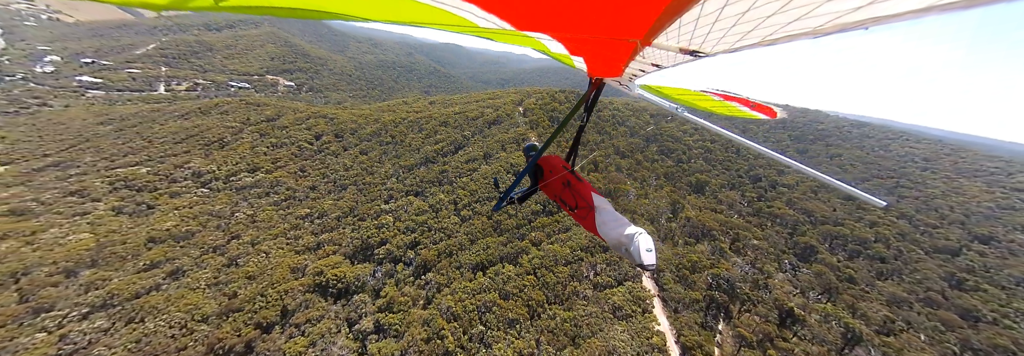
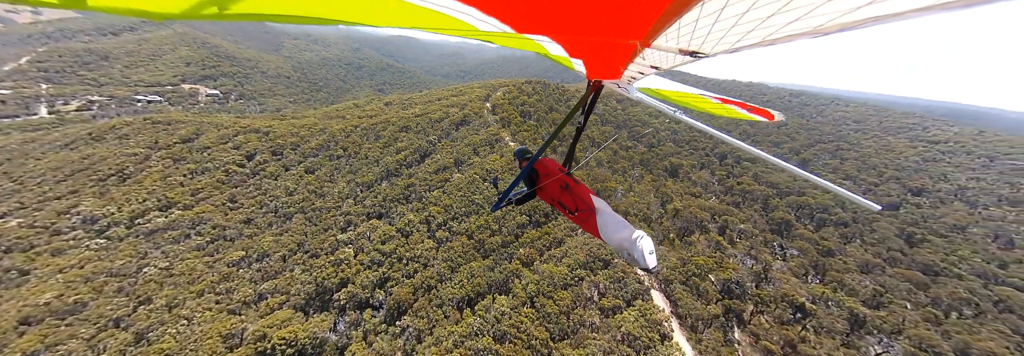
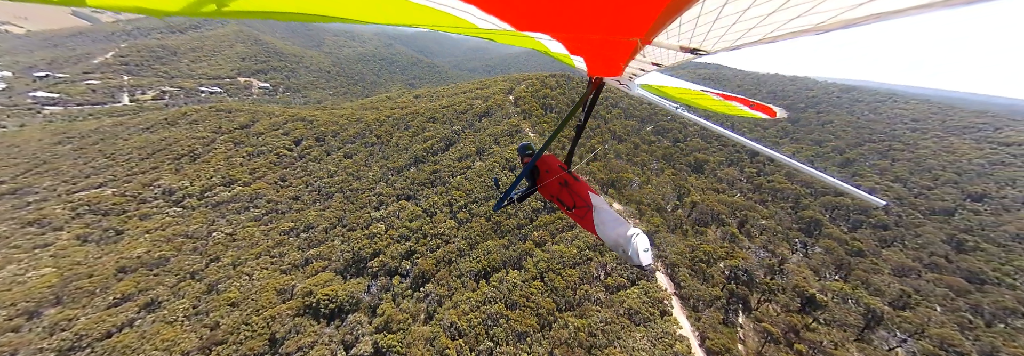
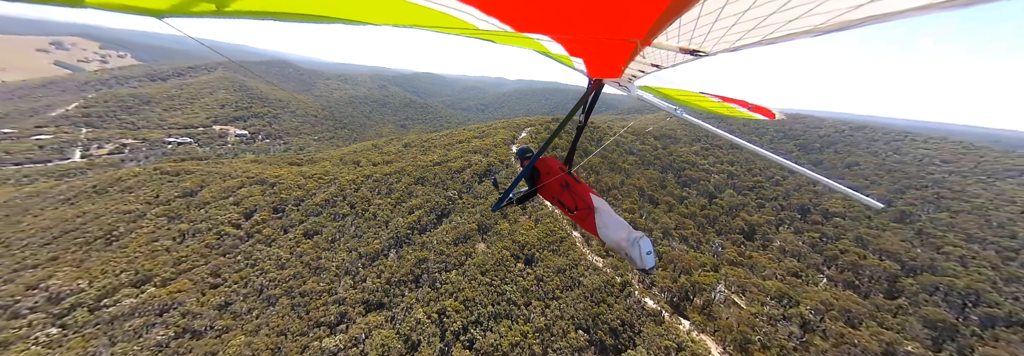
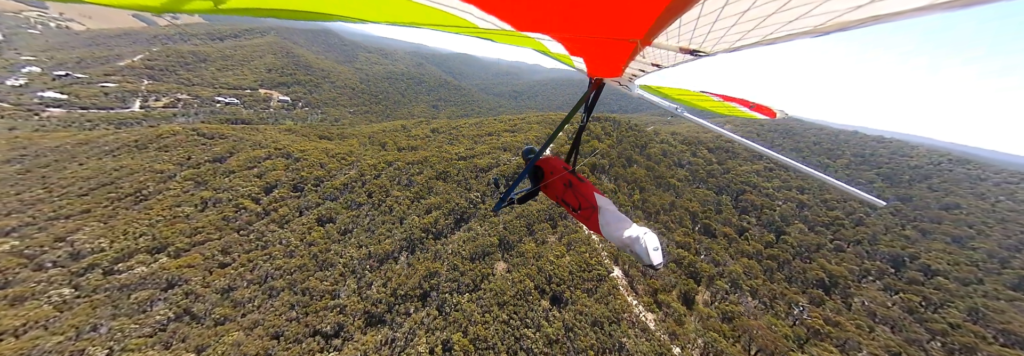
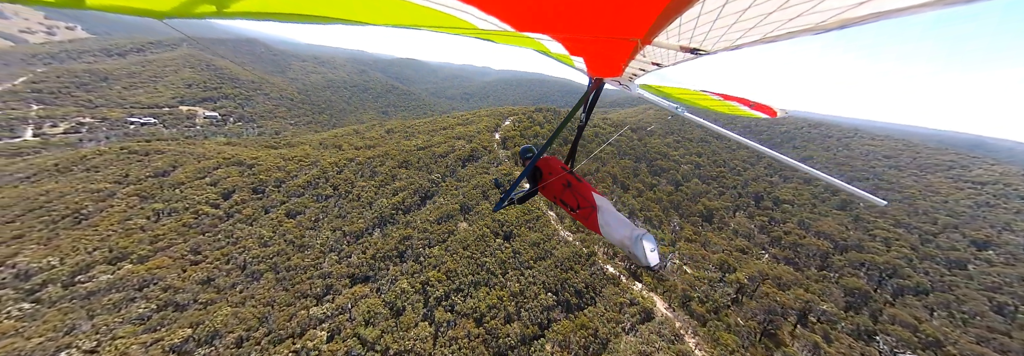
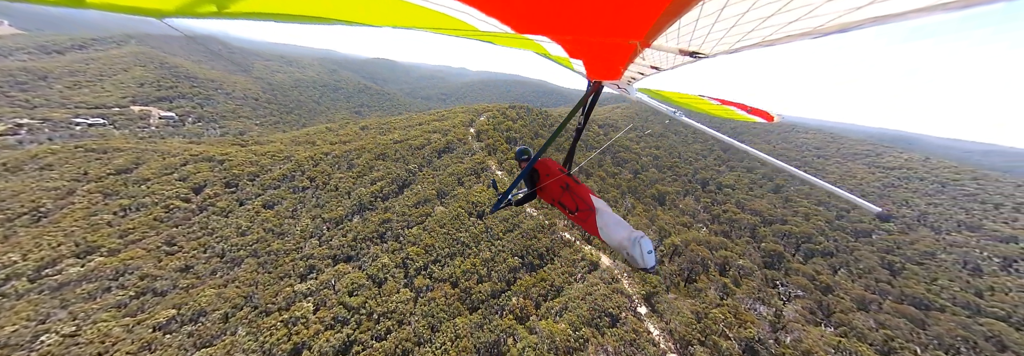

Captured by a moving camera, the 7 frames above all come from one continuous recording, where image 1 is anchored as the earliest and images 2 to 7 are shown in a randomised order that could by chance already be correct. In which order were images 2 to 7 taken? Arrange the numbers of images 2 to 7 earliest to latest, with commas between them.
3, 2, 7, 6, 4, 5
